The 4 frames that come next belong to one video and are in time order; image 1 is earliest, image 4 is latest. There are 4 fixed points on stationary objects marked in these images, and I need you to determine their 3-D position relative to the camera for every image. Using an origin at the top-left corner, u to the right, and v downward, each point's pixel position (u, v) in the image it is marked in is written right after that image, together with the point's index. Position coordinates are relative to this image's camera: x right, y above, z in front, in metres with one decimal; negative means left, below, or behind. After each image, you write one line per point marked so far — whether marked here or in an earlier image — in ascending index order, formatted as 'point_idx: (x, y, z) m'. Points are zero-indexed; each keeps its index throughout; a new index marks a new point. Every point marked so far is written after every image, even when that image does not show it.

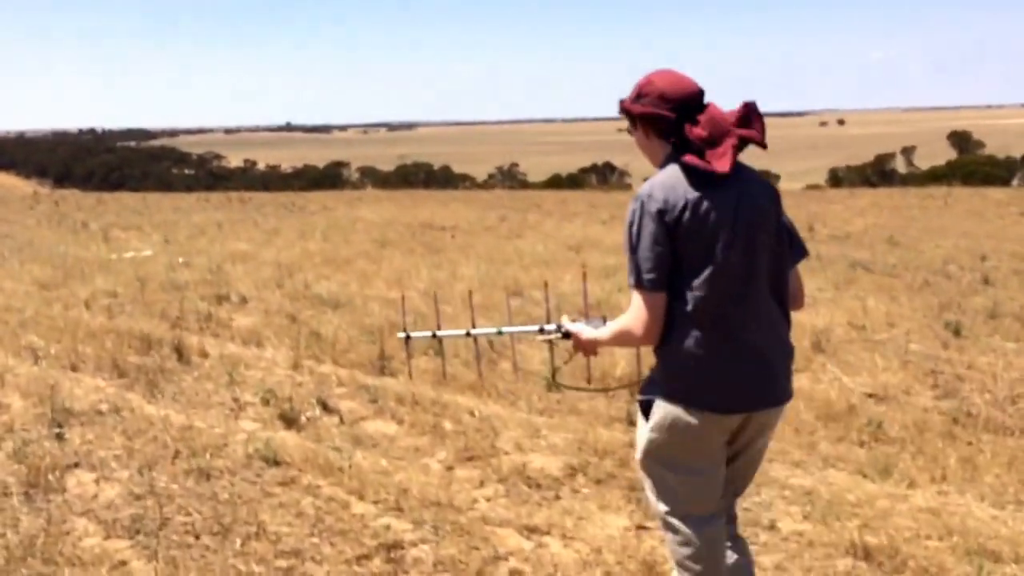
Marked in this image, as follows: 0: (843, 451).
0: (+1.3, -0.6, +6.2) m
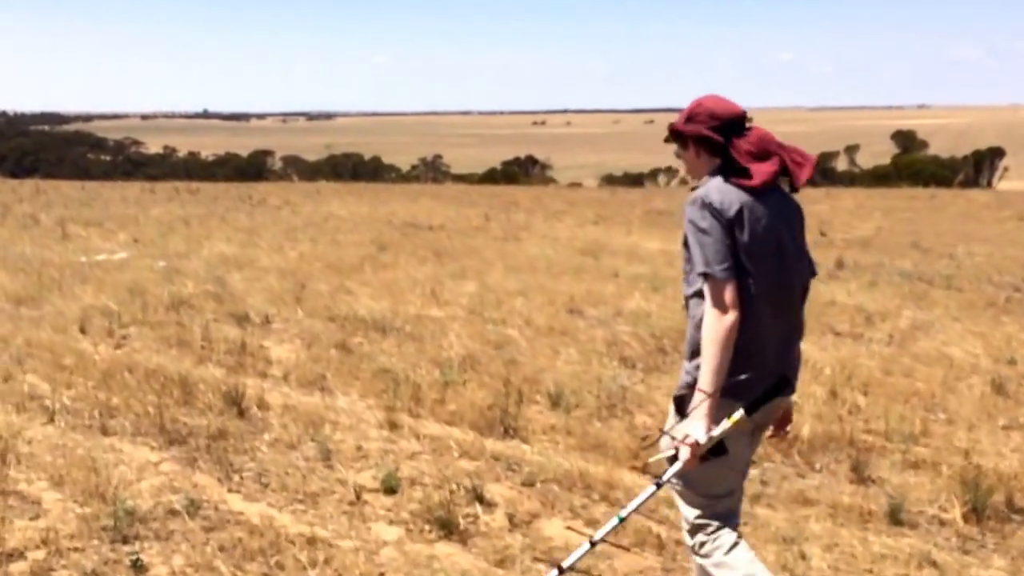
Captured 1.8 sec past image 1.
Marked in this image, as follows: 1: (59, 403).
0: (+2.0, -0.8, +4.5) m
1: (-1.9, -0.4, +6.5) m
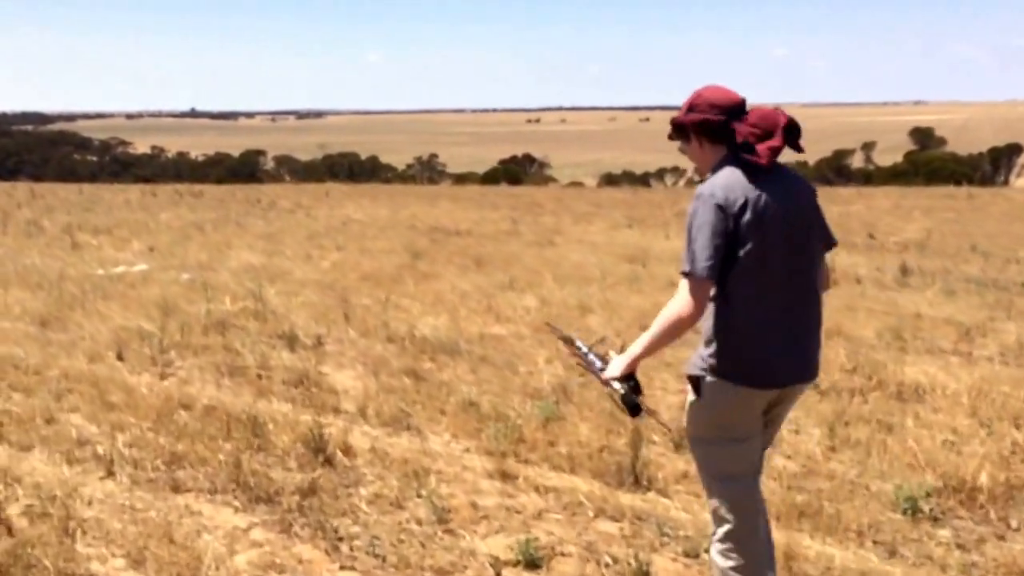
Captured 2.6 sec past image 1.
0: (+2.4, -0.9, +3.6) m
1: (-1.4, -0.6, +5.6) m
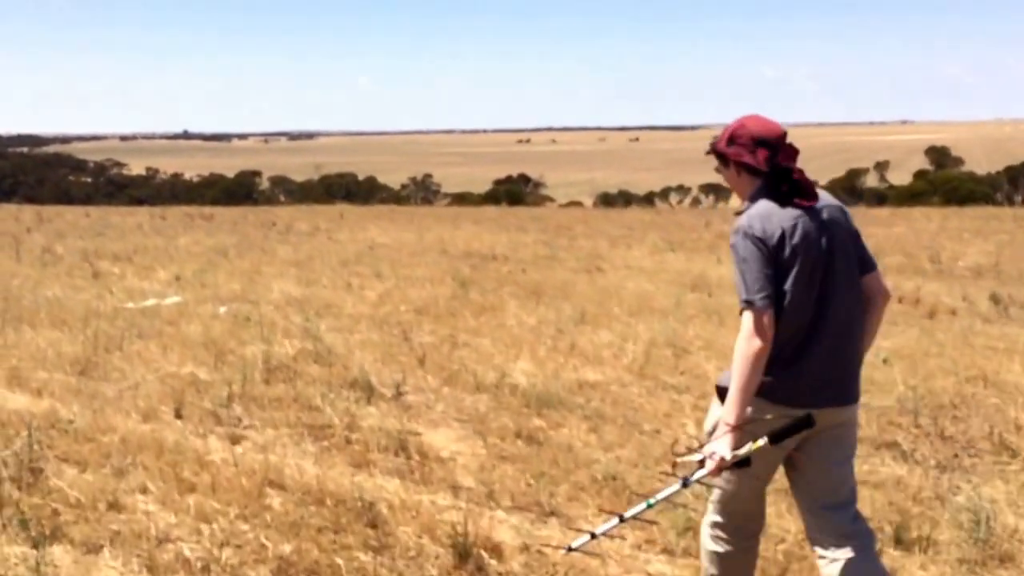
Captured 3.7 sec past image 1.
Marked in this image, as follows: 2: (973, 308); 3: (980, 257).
0: (+3.0, -1.0, +2.5) m
1: (-0.9, -0.7, +4.5) m
2: (+3.9, -0.2, +13.4) m
3: (+5.7, +0.4, +19.3) m
